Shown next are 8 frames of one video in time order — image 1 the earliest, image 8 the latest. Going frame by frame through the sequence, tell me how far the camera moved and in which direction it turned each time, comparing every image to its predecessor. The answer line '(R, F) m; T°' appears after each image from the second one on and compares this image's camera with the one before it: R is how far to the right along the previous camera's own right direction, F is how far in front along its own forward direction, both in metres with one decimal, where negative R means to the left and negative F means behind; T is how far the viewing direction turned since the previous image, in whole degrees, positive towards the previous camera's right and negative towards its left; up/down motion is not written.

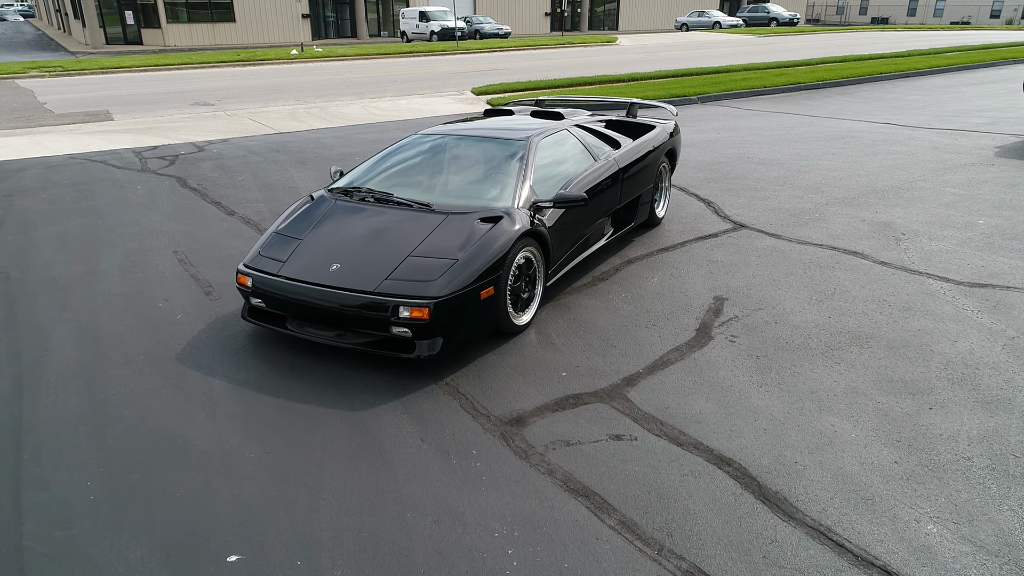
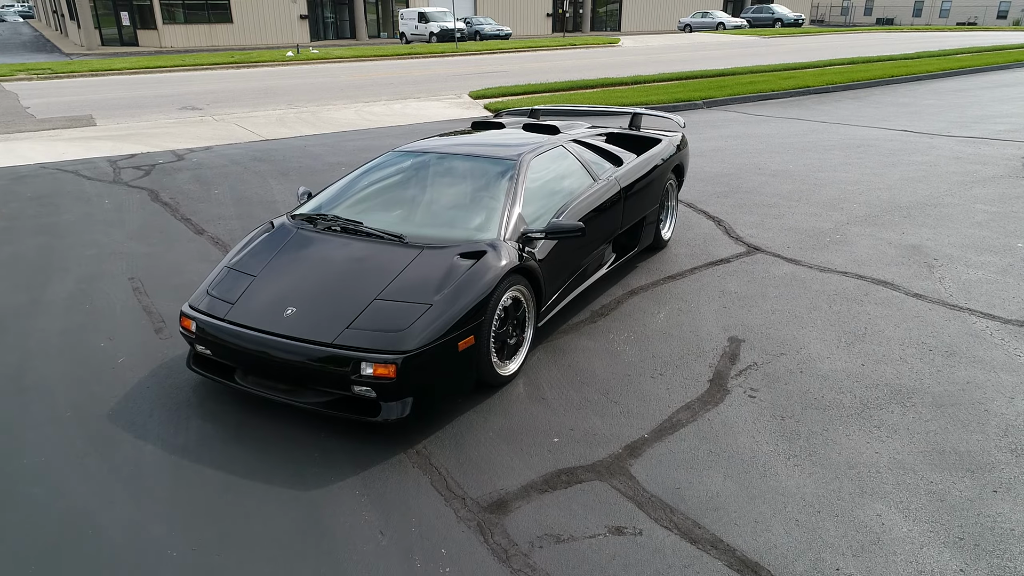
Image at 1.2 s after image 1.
(+0.1, +0.6) m; 0°
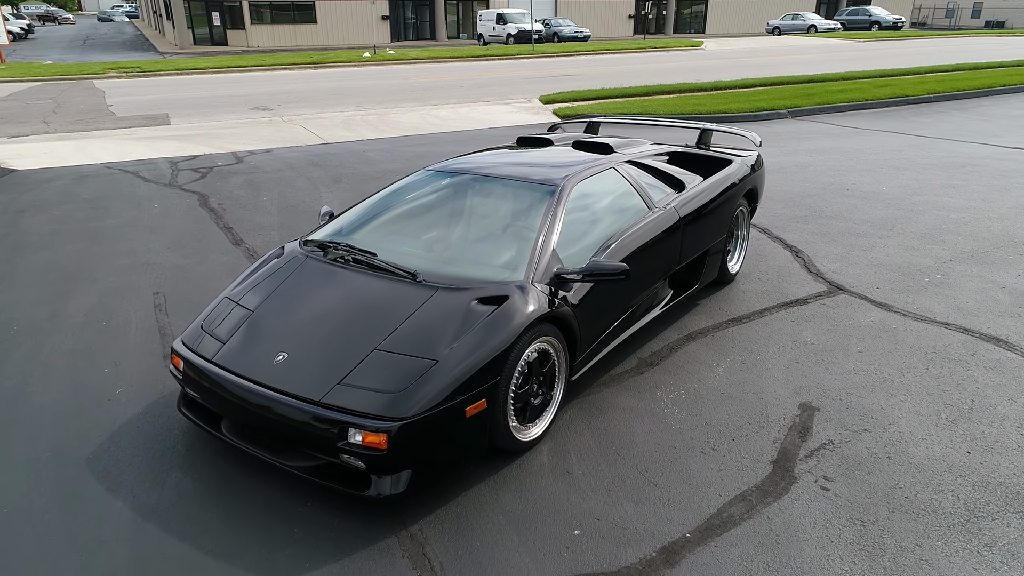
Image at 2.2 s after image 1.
(+0.2, +0.6) m; -6°
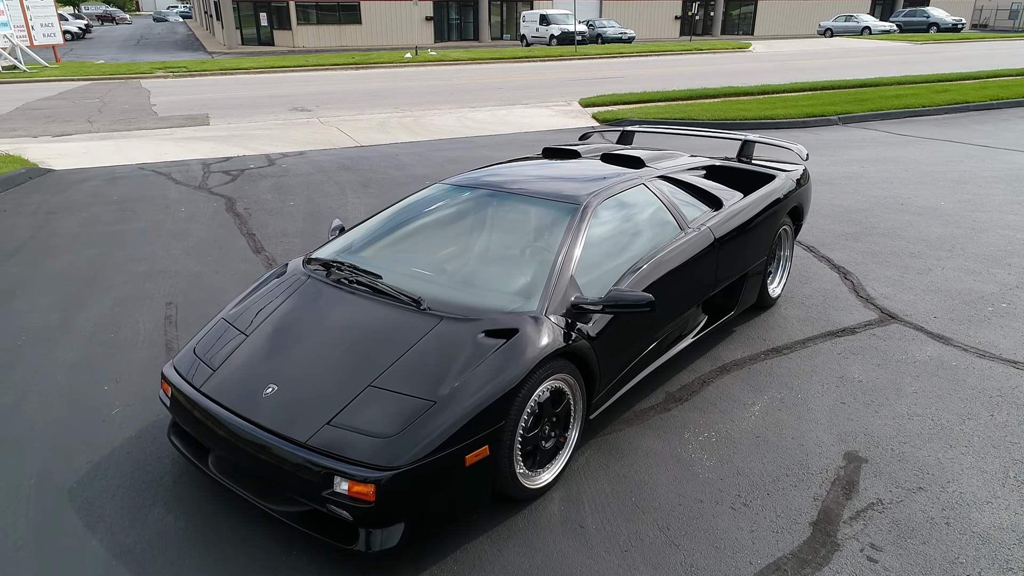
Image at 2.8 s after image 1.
(+0.1, +0.3) m; -3°
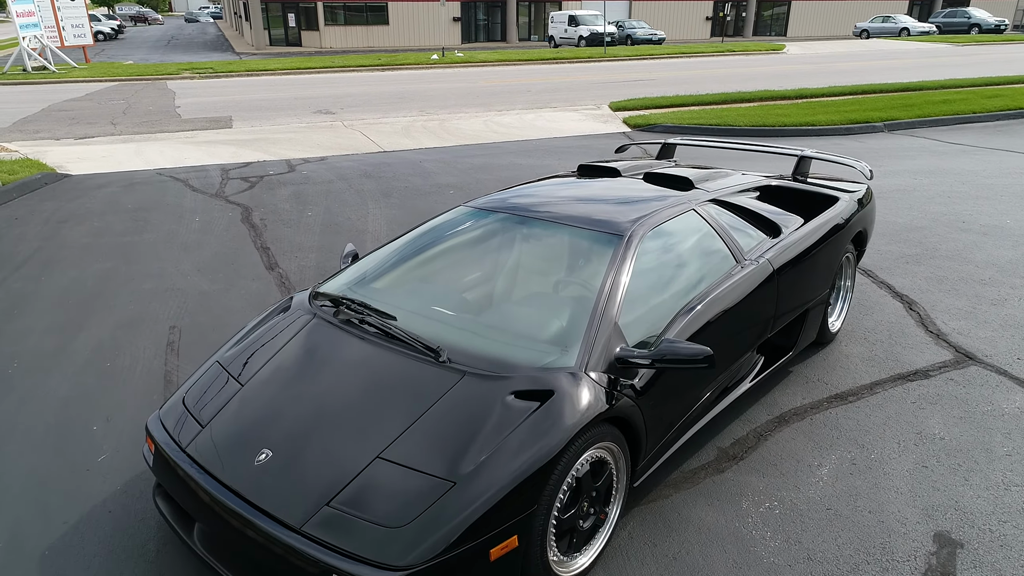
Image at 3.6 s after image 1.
(0.0, +0.5) m; -2°
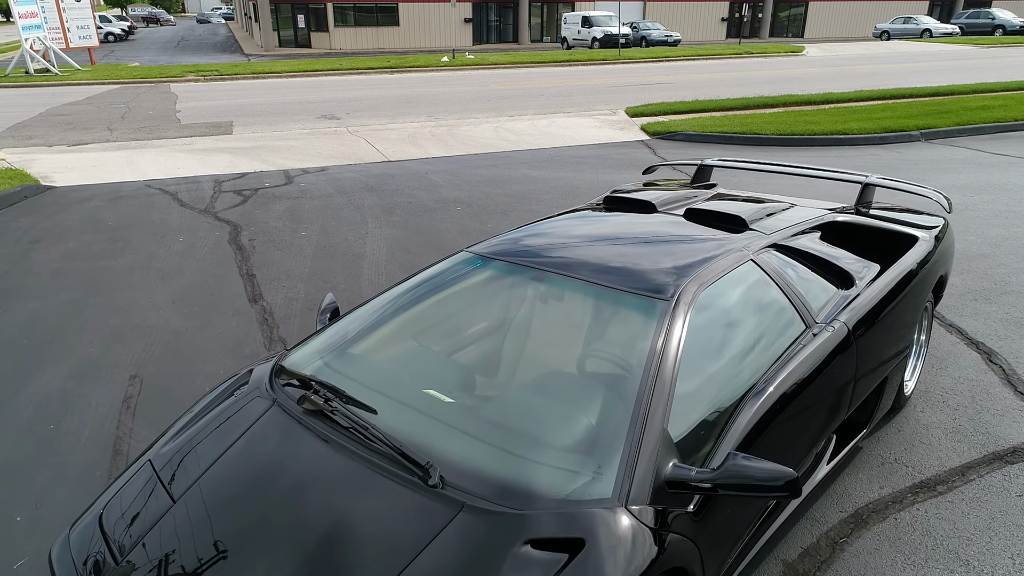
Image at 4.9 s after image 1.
(0.0, +0.7) m; -1°
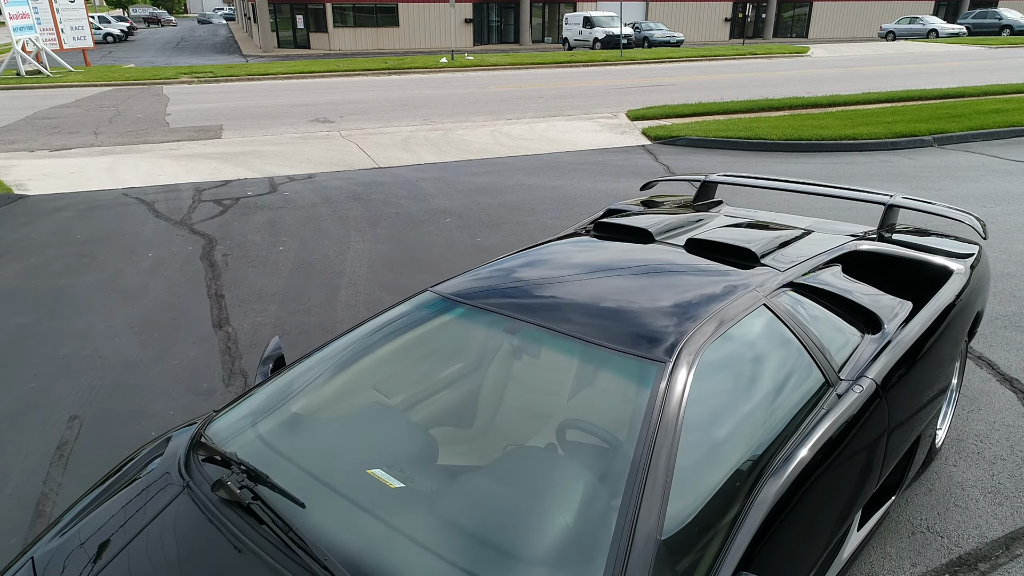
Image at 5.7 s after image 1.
(+0.1, +0.5) m; 0°
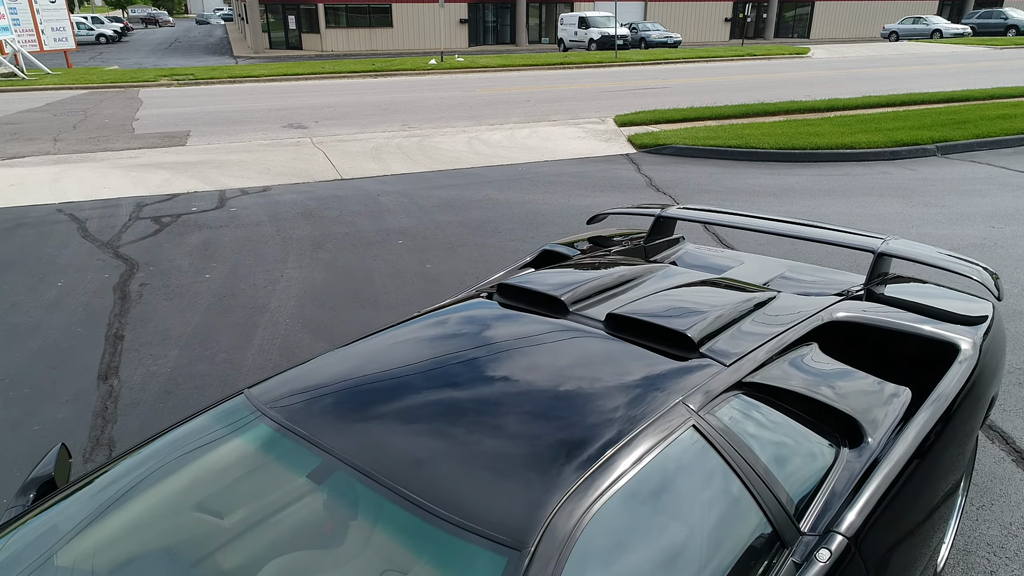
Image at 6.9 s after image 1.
(+0.5, +0.8) m; 0°
